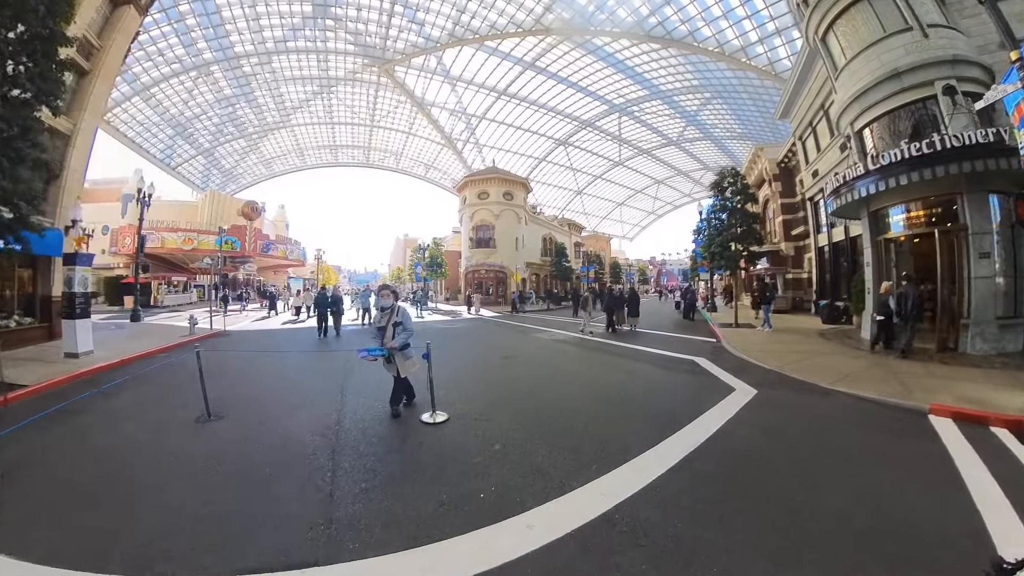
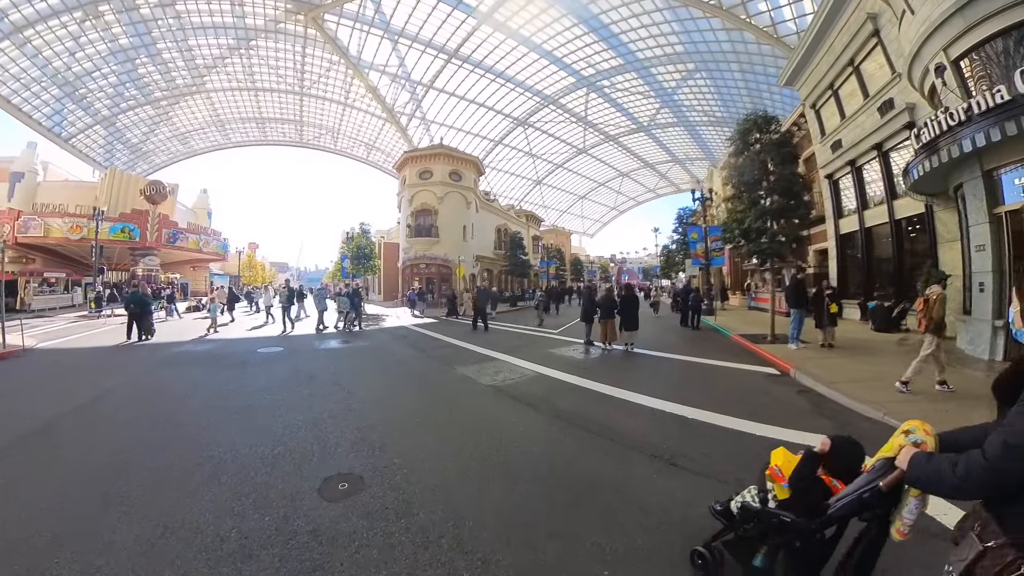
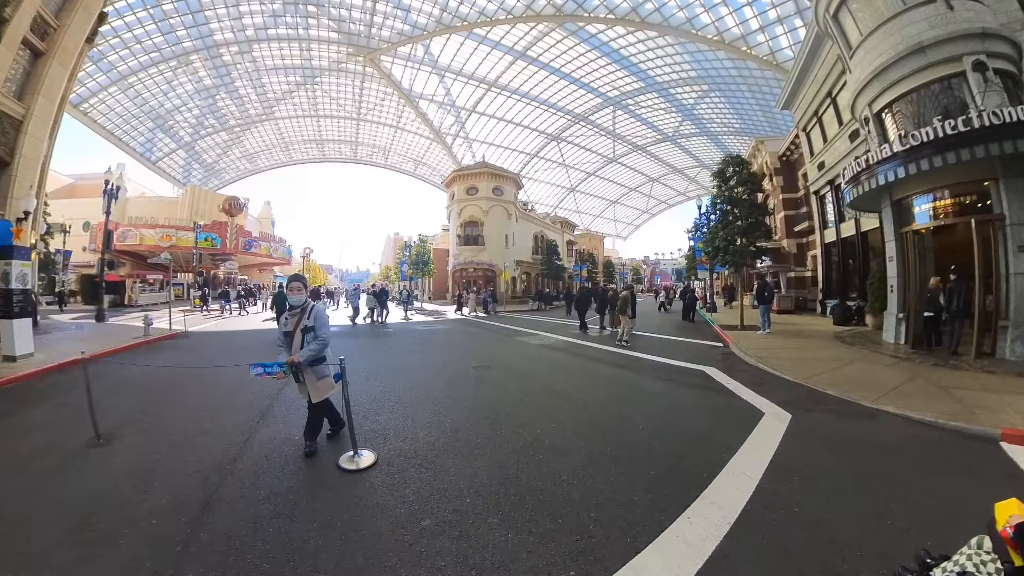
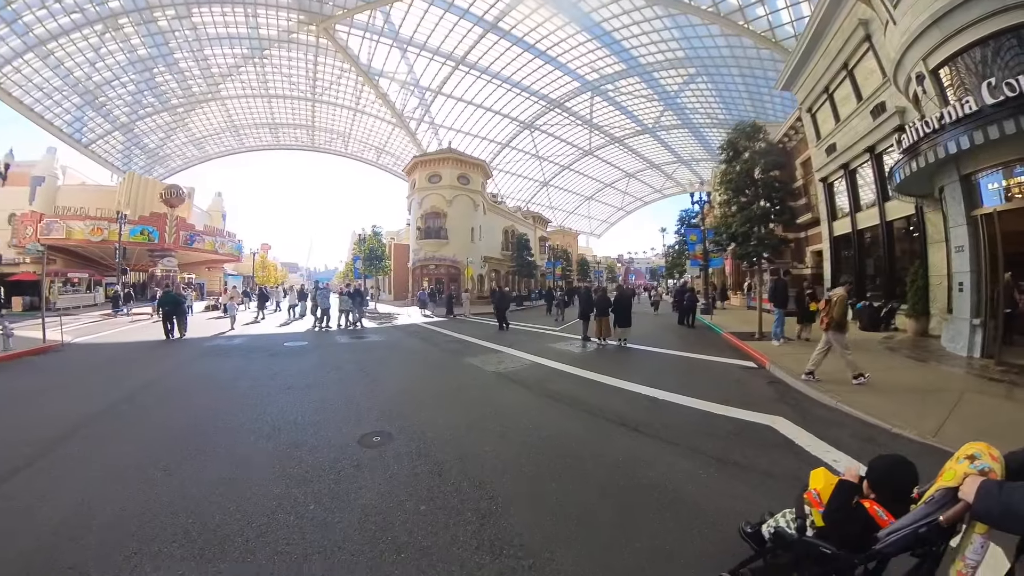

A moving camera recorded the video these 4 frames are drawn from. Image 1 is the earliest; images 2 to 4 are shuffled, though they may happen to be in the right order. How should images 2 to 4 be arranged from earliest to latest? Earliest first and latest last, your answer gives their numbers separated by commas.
3, 4, 2
